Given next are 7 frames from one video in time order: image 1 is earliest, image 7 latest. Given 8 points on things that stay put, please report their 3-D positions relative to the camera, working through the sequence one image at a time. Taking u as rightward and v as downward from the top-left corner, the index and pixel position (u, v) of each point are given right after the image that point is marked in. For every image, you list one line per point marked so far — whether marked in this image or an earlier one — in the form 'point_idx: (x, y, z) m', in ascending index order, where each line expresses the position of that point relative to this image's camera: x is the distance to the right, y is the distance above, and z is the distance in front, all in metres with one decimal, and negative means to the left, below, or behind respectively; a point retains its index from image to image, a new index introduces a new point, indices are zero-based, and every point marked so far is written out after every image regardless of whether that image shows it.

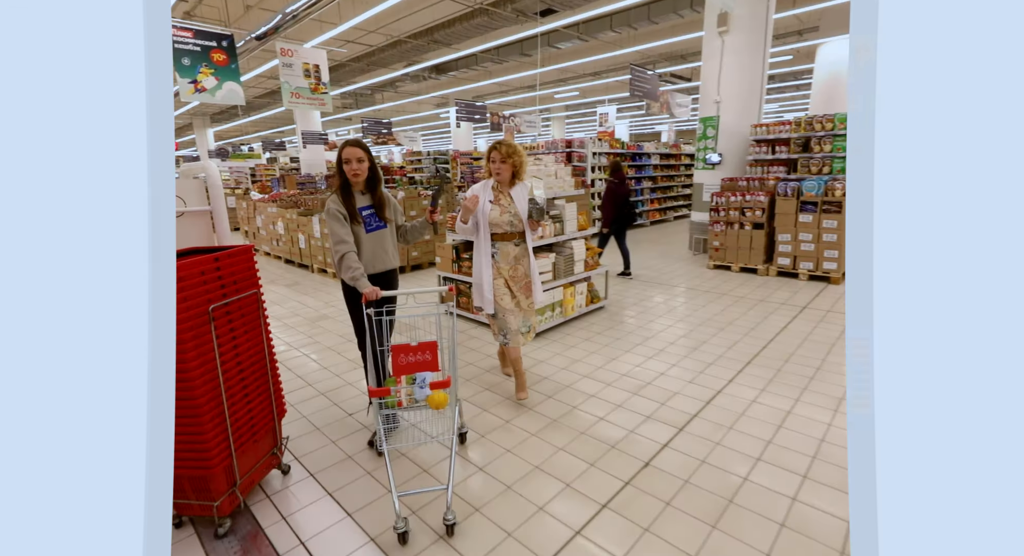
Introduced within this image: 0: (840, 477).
0: (+1.6, -0.9, +2.3) m
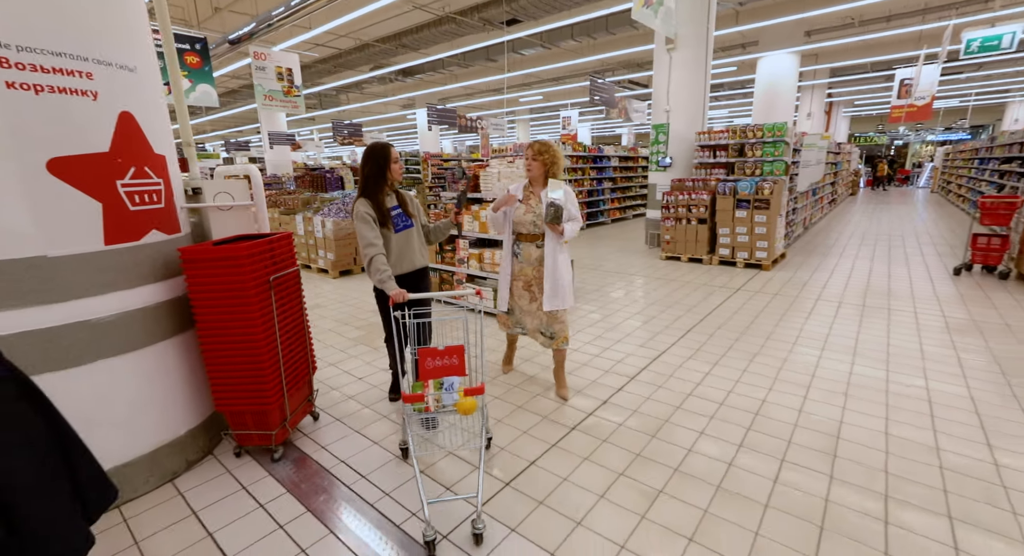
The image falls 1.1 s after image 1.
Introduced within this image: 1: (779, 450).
0: (+1.5, -0.8, +3.1) m
1: (+1.4, -0.9, +2.5) m
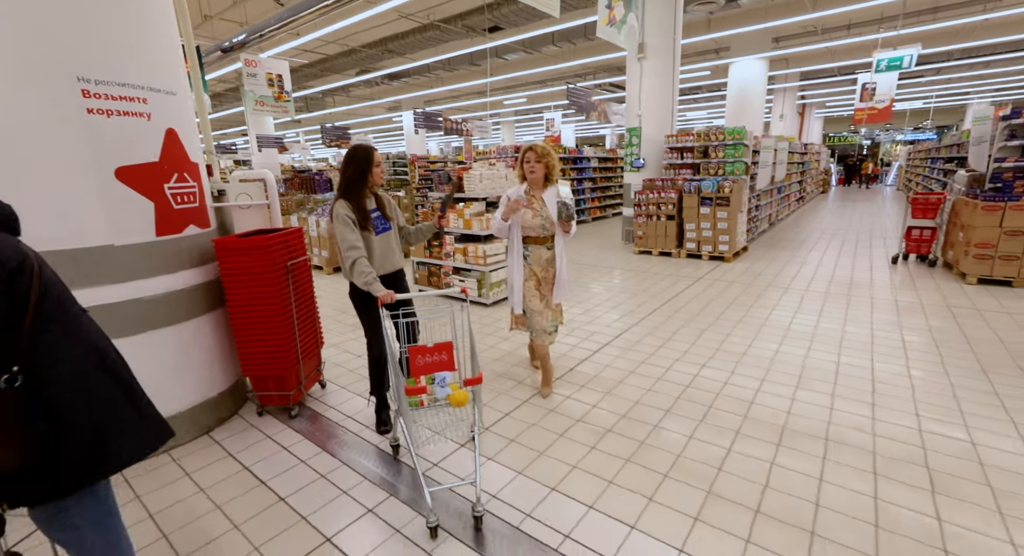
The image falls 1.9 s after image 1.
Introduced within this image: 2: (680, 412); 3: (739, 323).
0: (+1.3, -0.7, +3.6) m
1: (+1.3, -0.8, +3.1) m
2: (+1.0, -0.8, +2.9) m
3: (+2.2, -0.5, +4.6) m
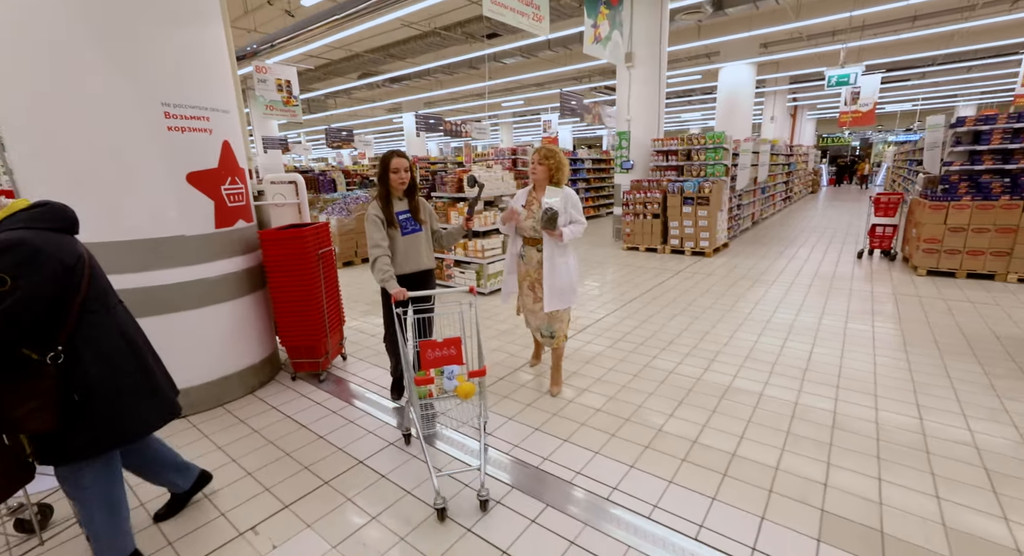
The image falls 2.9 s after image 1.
0: (+1.3, -0.6, +4.2) m
1: (+1.2, -0.7, +3.6) m
2: (+1.0, -0.7, +3.5) m
3: (+2.1, -0.4, +5.2) m
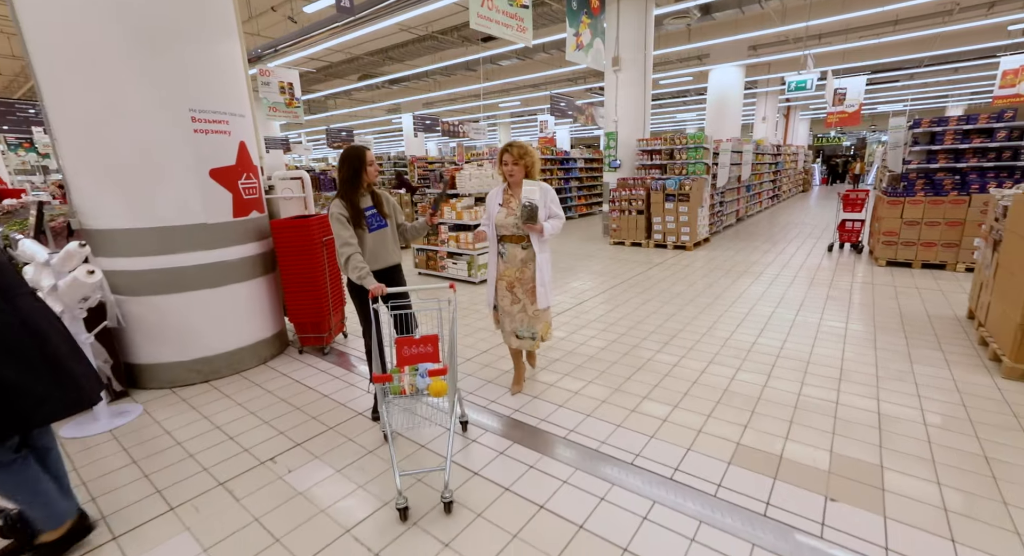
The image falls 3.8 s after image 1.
0: (+1.1, -0.5, +4.7) m
1: (+1.1, -0.6, +4.1) m
2: (+0.8, -0.6, +3.9) m
3: (+2.0, -0.2, +5.6) m
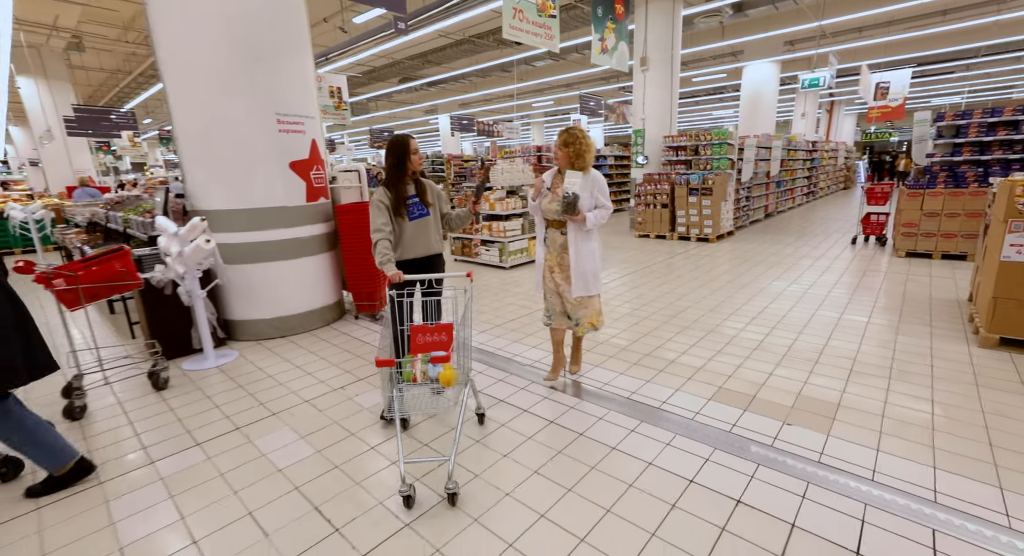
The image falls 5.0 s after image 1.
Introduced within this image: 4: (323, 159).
0: (+1.4, -0.3, +5.1) m
1: (+1.3, -0.4, +4.6) m
2: (+1.1, -0.4, +4.4) m
3: (+2.3, -0.1, +6.0) m
4: (-1.7, +1.1, +4.4) m
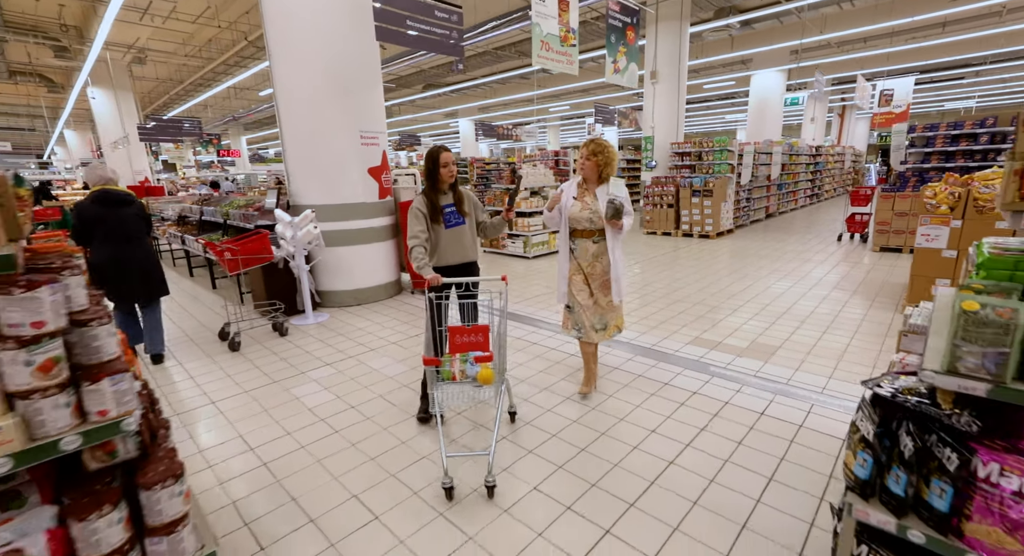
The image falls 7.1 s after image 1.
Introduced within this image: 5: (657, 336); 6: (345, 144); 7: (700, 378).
0: (+1.8, -0.1, +6.2) m
1: (+1.6, -0.2, +5.6) m
2: (+1.4, -0.2, +5.5) m
3: (+2.7, +0.1, +7.0) m
4: (-1.4, +1.3, +5.5) m
5: (+1.2, -0.5, +4.0) m
6: (-1.8, +1.4, +4.9) m
7: (+1.3, -0.7, +3.2) m
